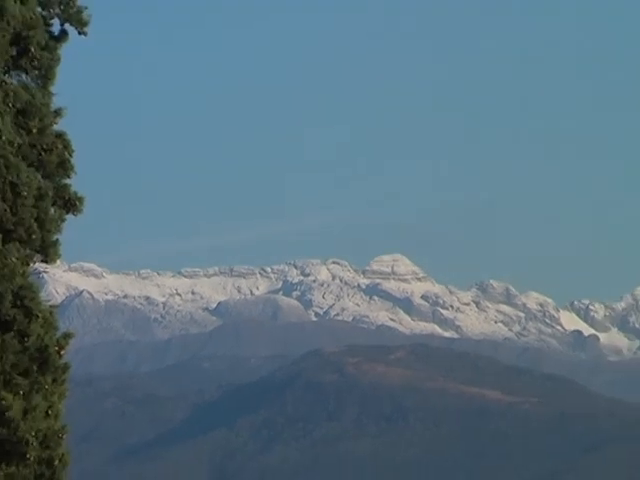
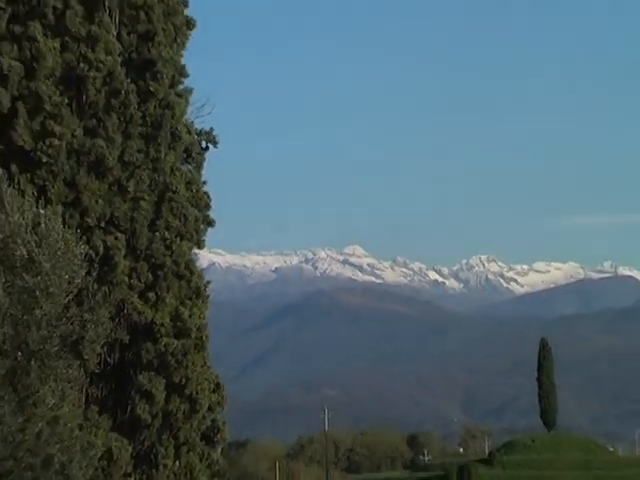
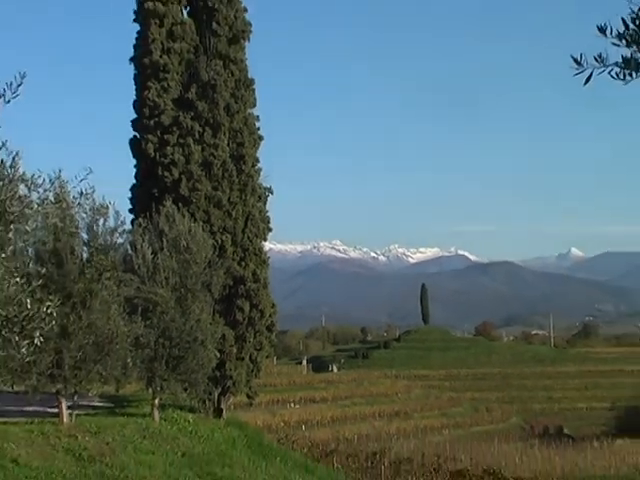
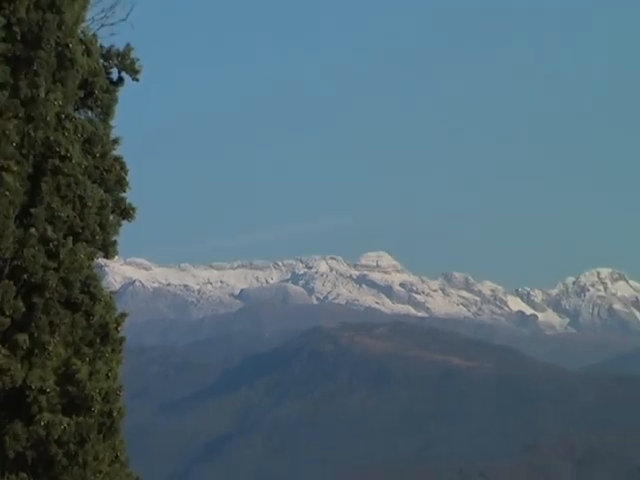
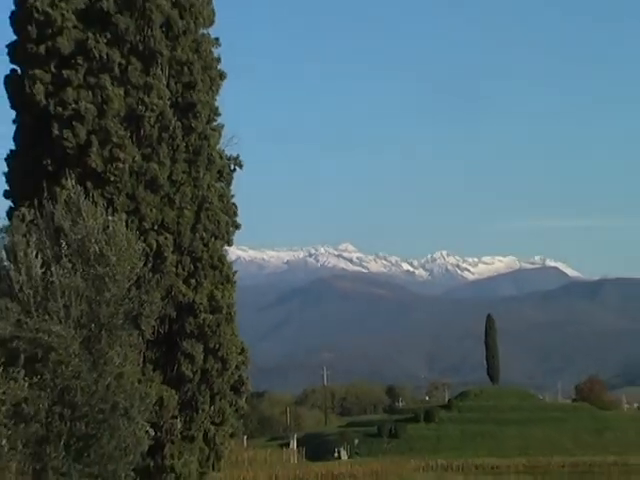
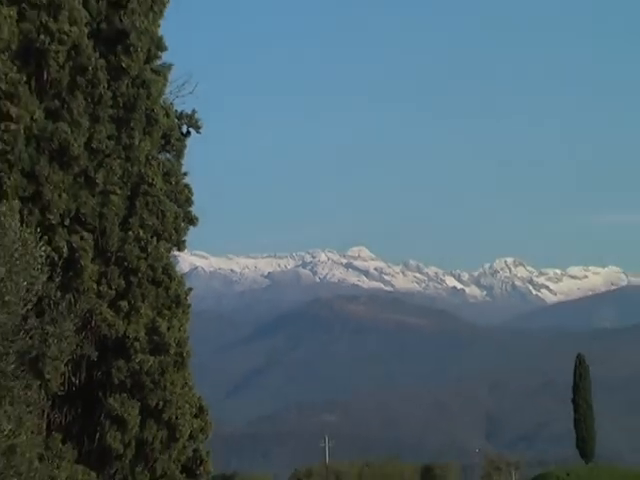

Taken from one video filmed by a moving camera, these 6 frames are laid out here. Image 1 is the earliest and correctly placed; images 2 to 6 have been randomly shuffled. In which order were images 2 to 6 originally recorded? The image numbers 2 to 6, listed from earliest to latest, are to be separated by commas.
4, 6, 2, 5, 3
